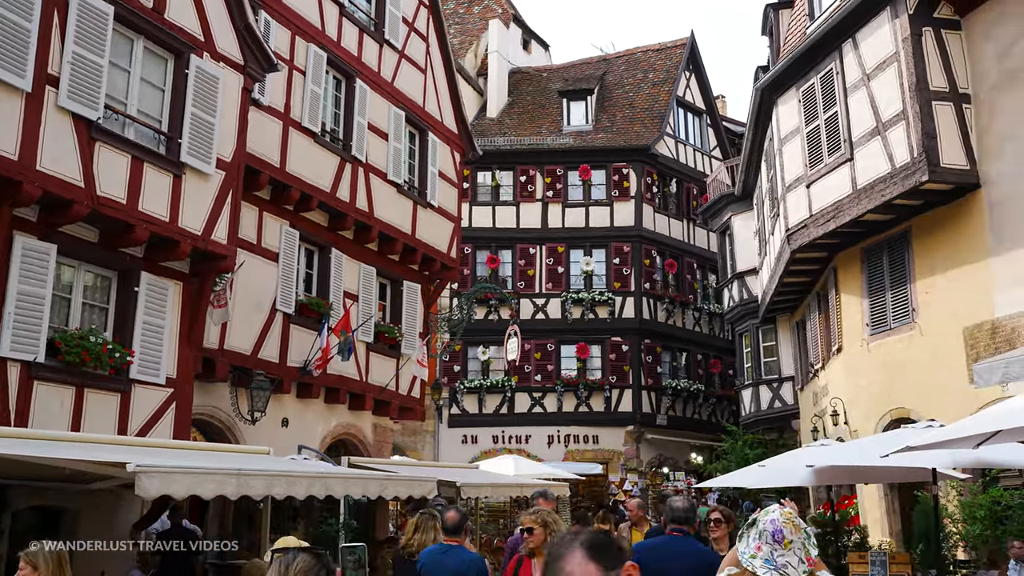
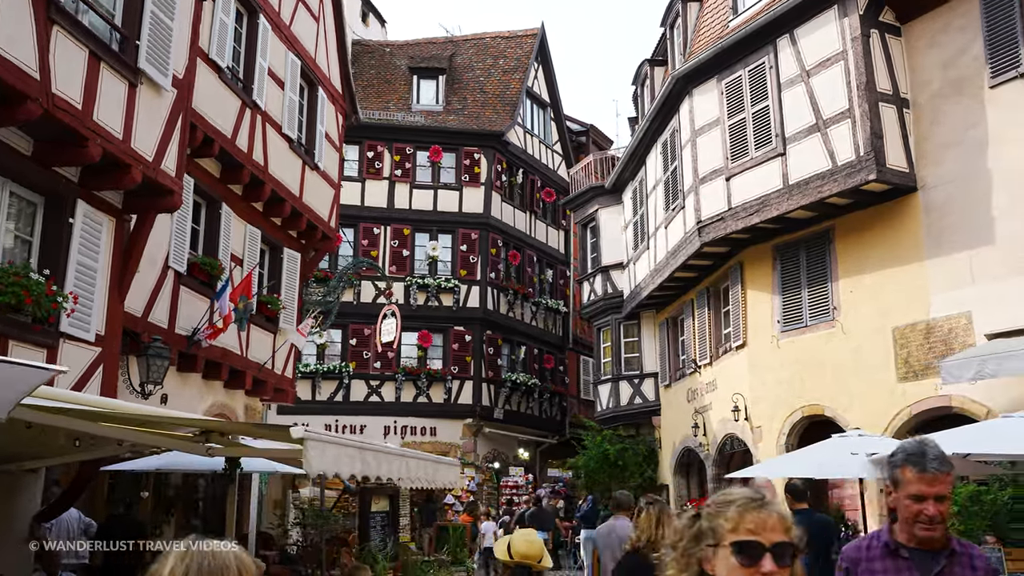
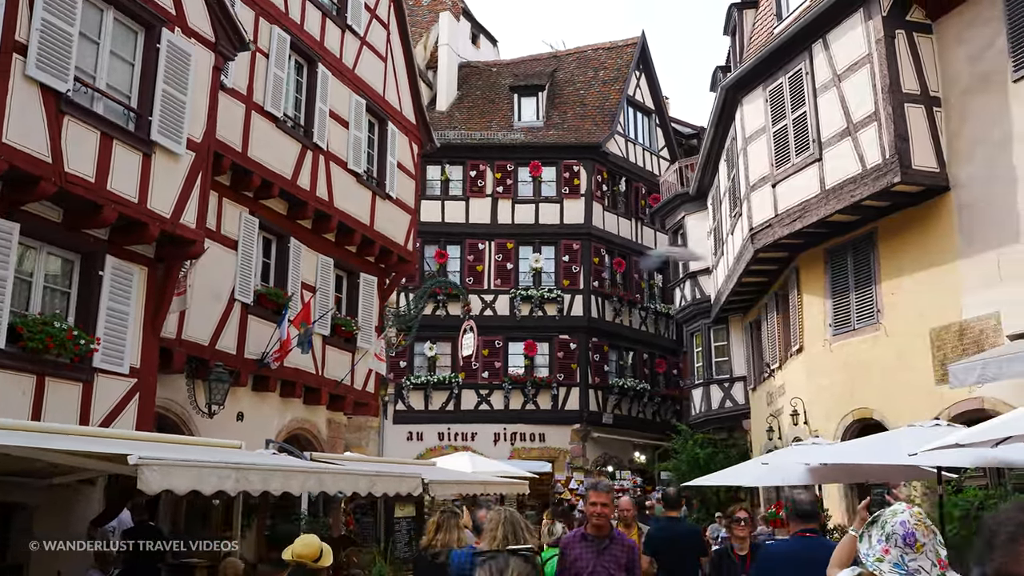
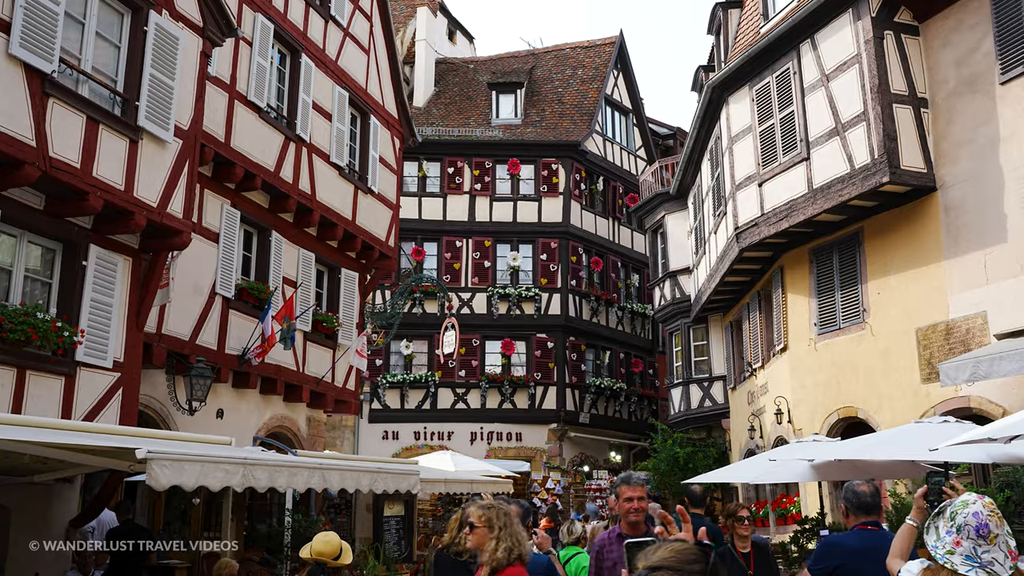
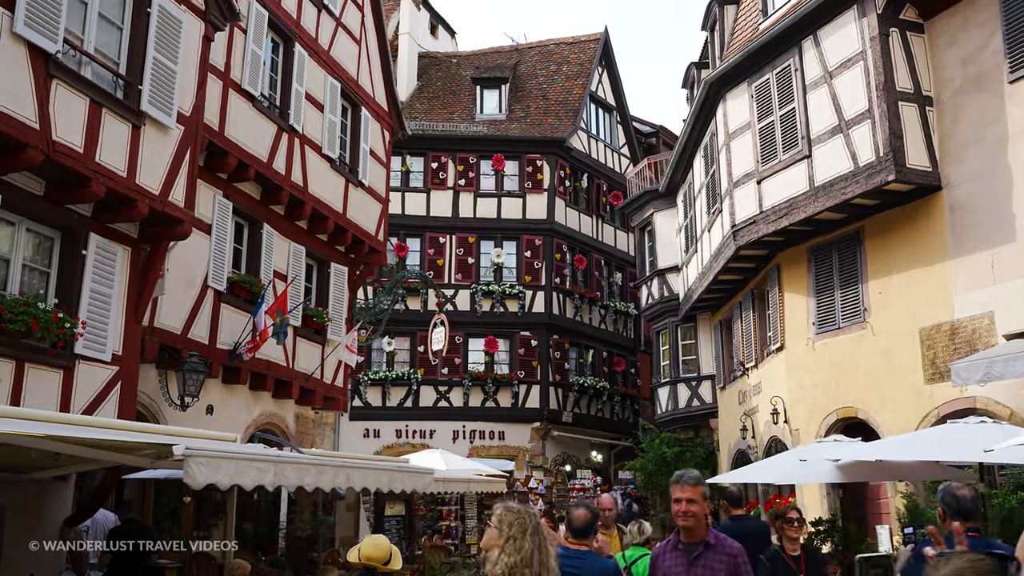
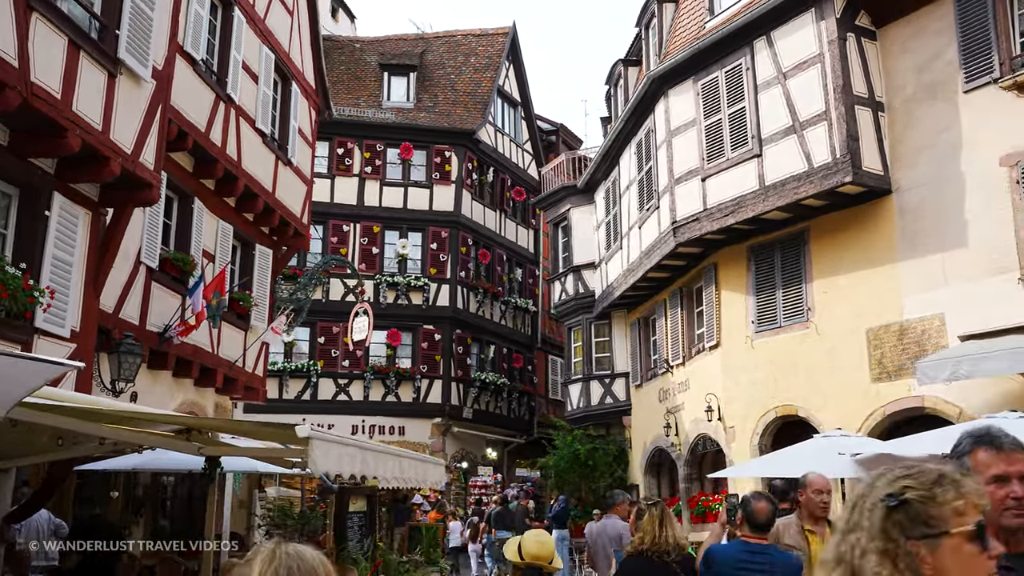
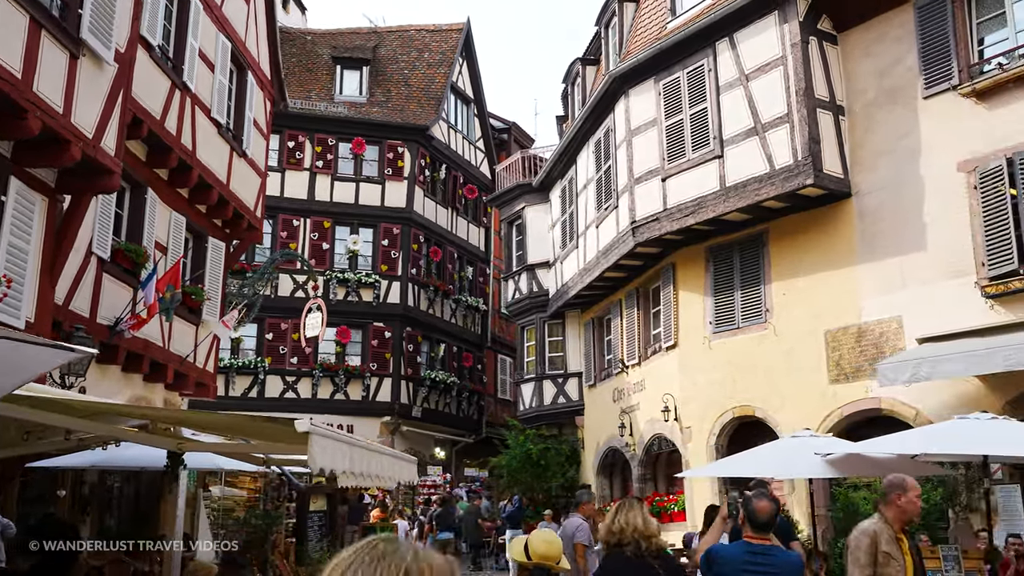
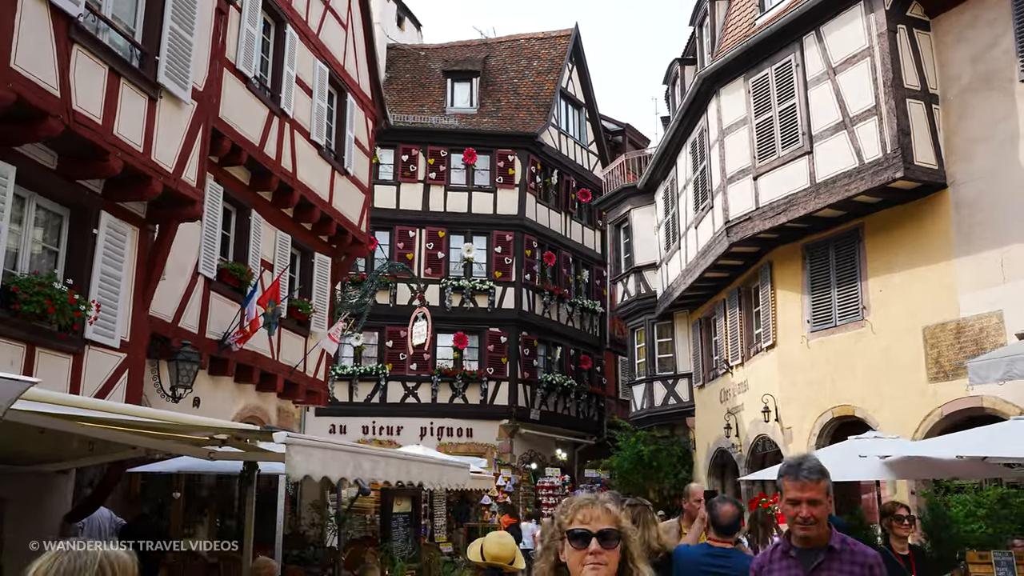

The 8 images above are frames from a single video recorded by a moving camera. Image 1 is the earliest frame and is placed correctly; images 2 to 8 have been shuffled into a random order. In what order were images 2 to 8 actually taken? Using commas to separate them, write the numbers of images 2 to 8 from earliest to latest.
3, 4, 5, 8, 2, 6, 7
